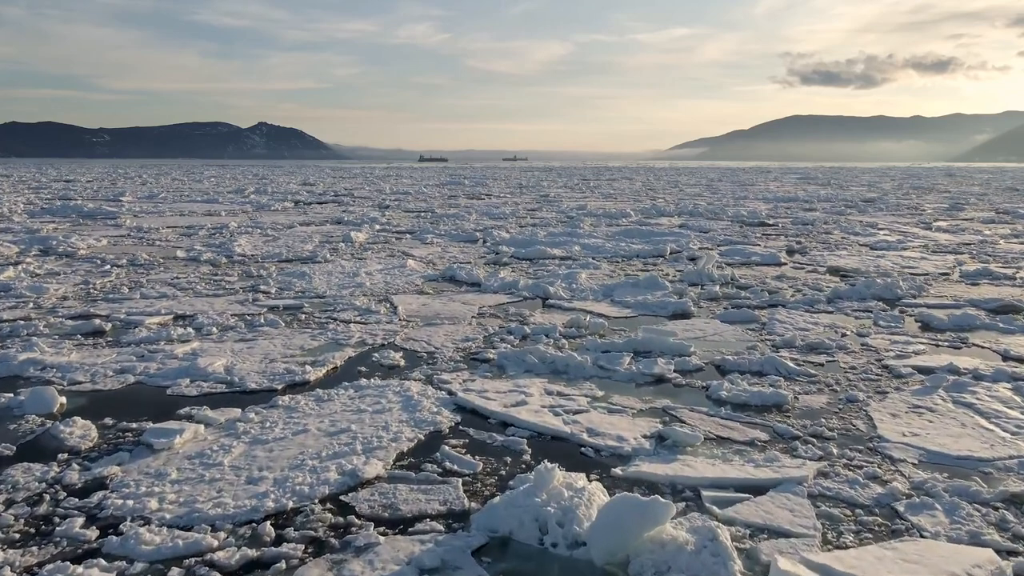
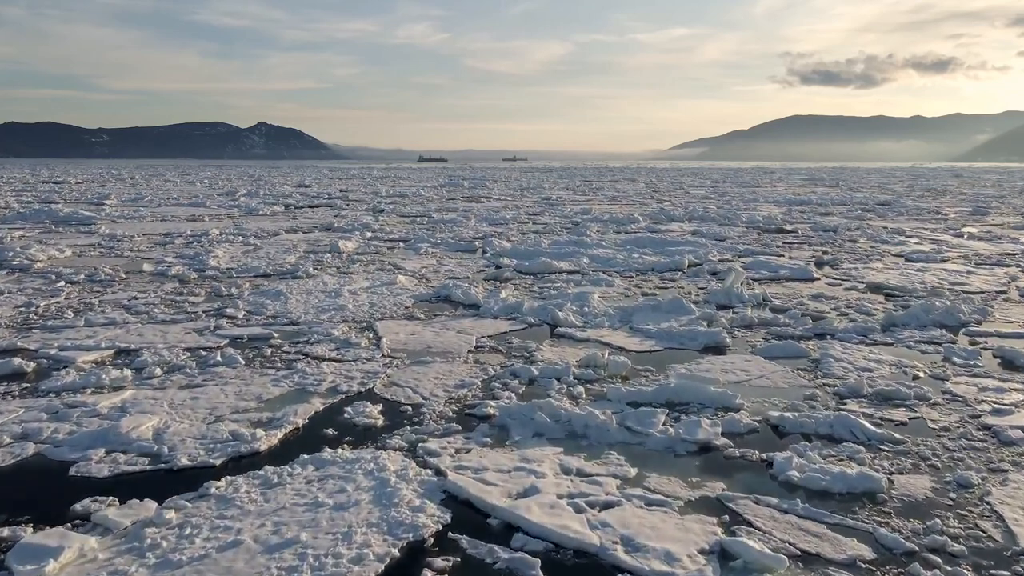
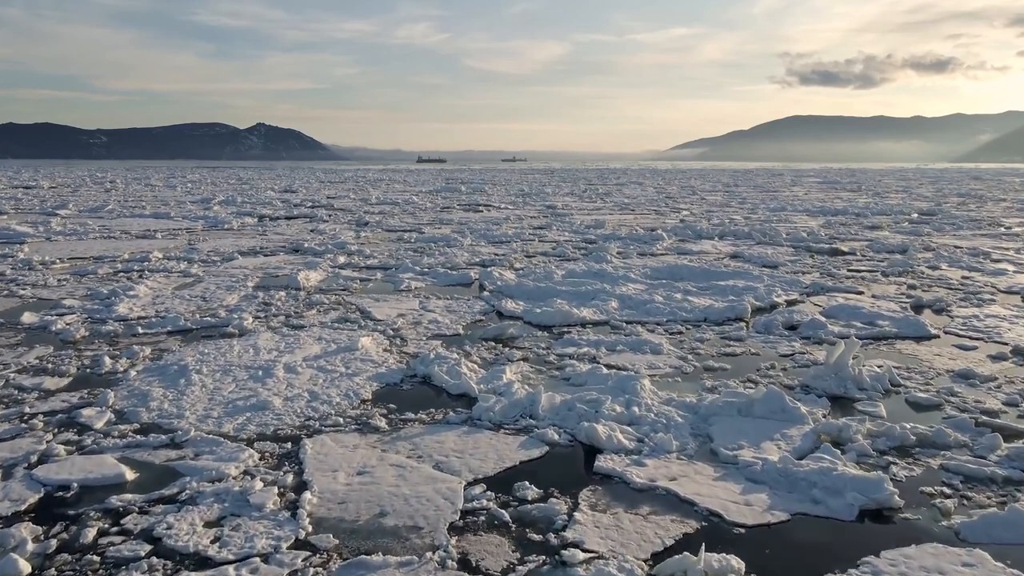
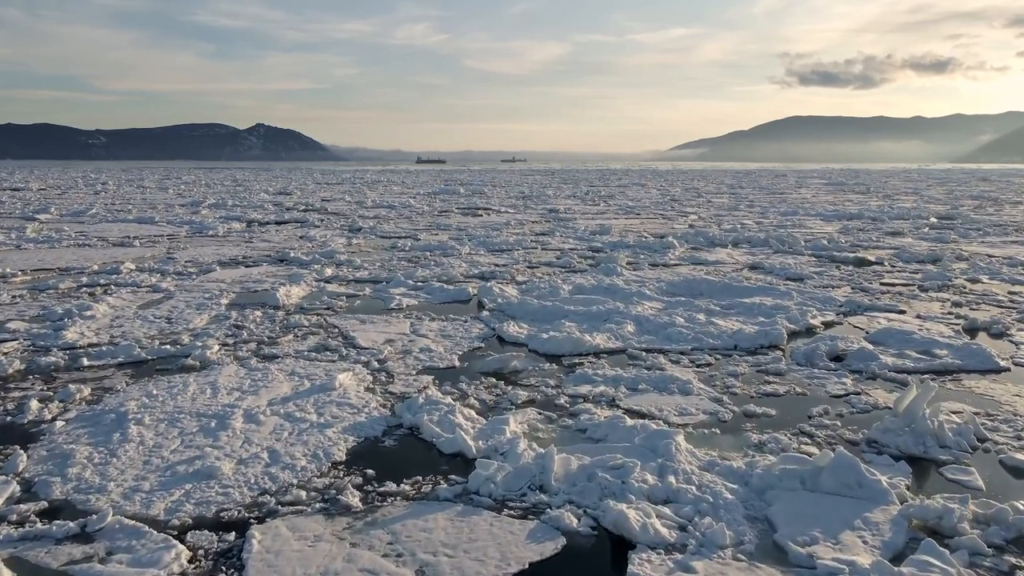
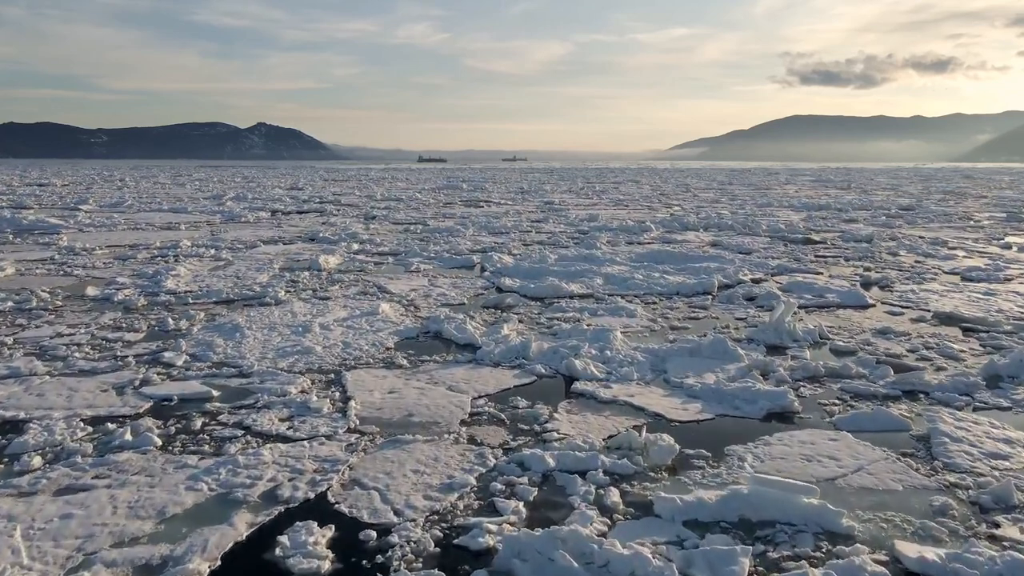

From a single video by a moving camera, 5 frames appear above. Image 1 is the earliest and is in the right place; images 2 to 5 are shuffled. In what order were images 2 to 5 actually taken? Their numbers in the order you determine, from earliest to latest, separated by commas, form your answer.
2, 5, 3, 4
